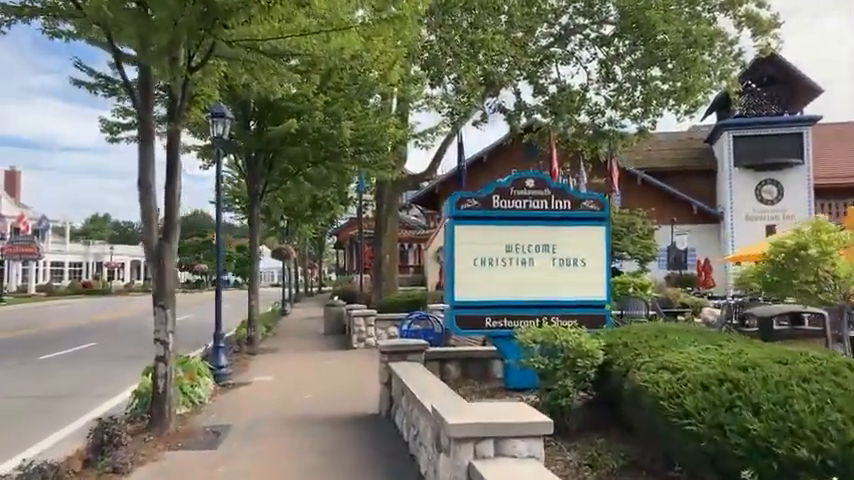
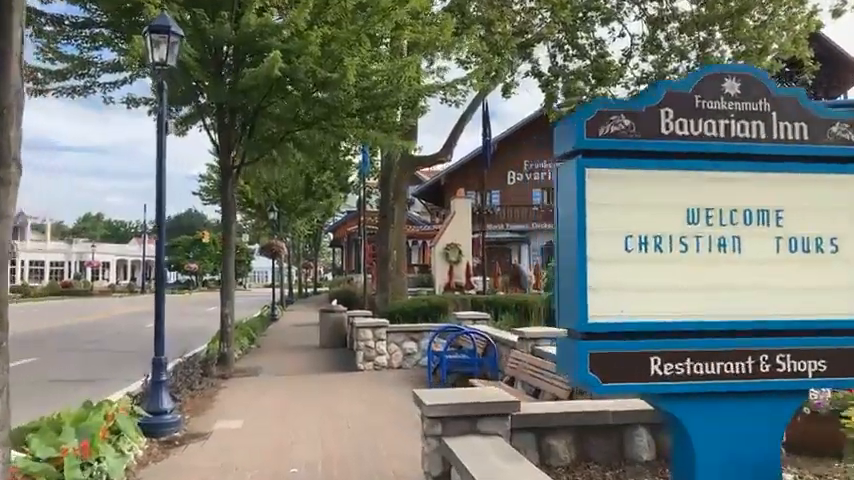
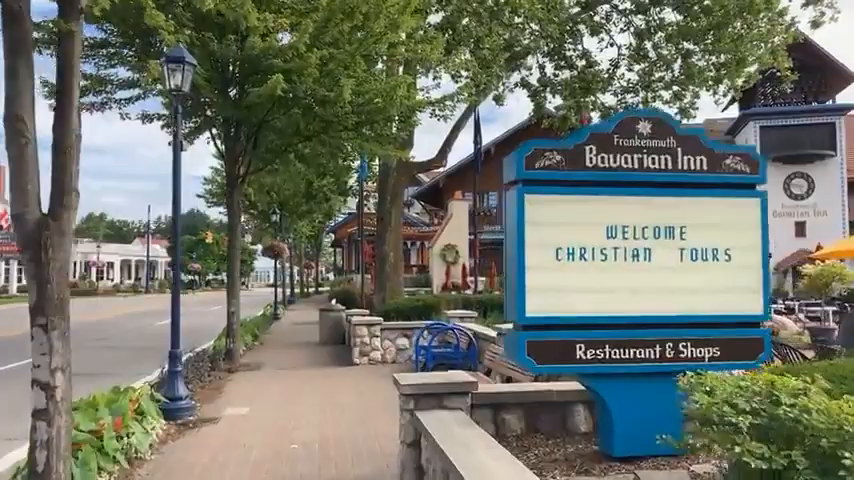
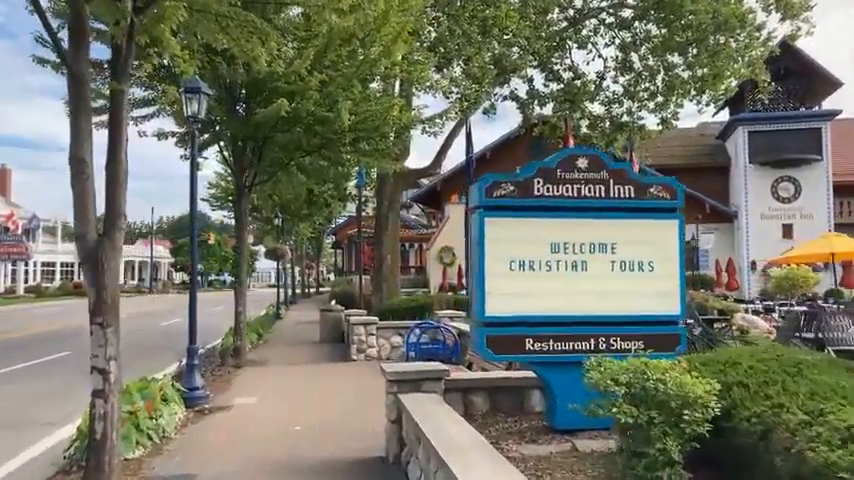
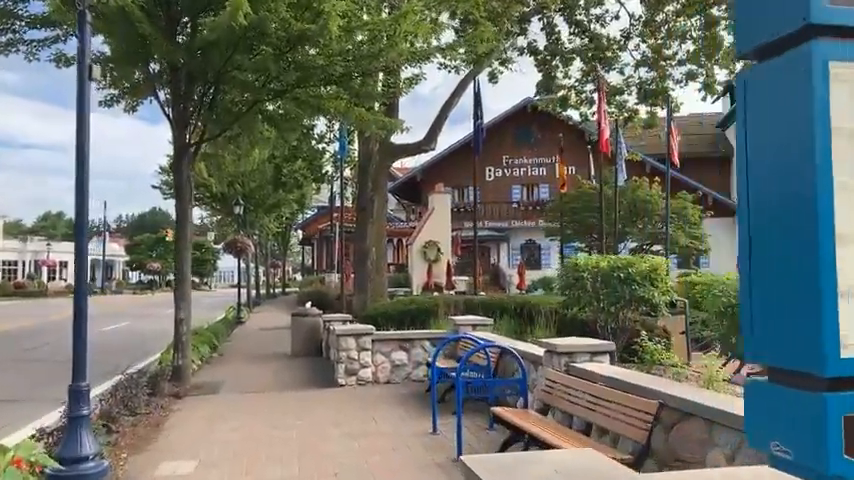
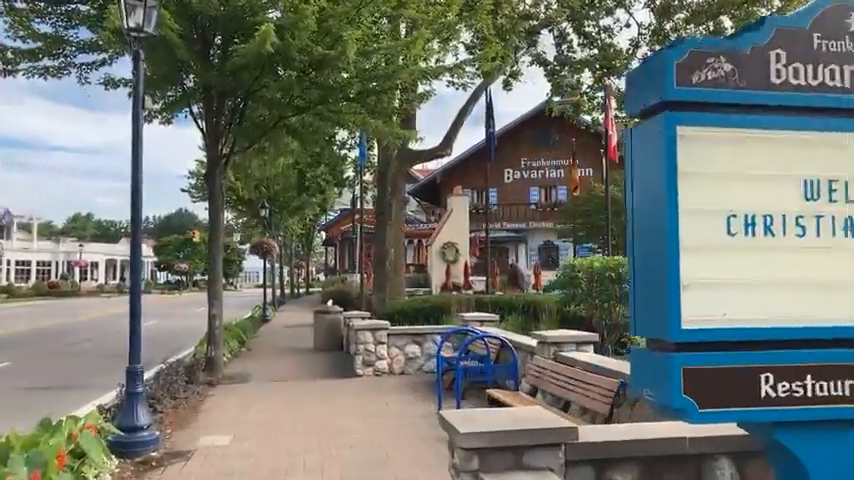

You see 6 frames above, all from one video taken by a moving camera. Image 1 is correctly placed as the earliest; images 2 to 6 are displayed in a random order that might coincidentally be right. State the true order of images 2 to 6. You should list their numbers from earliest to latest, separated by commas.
4, 3, 2, 6, 5
